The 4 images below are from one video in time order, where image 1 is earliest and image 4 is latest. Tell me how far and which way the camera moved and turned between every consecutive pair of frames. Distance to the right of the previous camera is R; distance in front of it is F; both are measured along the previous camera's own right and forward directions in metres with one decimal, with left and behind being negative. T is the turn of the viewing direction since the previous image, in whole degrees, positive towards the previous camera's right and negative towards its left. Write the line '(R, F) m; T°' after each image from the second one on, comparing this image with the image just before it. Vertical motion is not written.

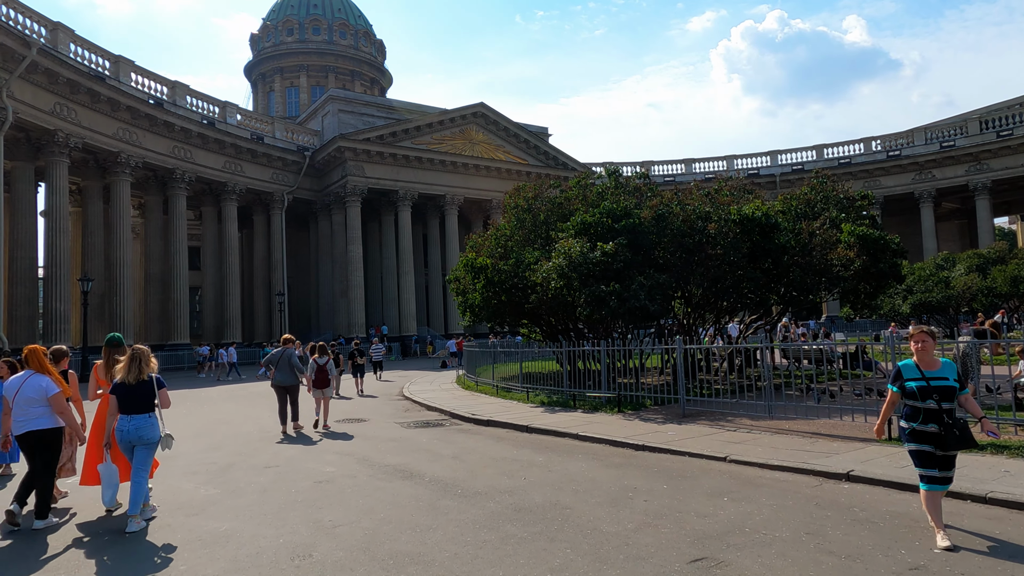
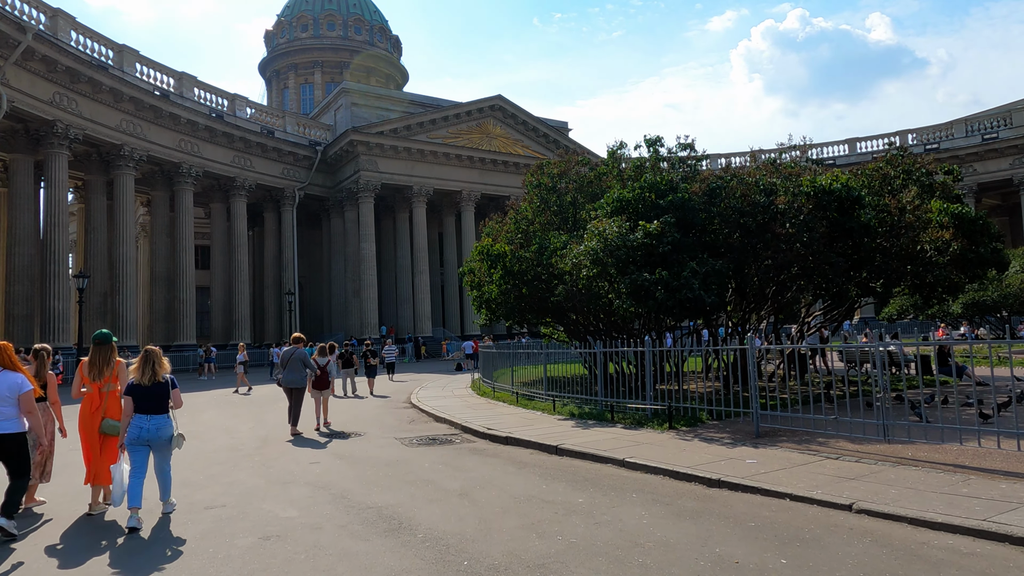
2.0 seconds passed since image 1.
(-0.1, +2.7) m; -2°
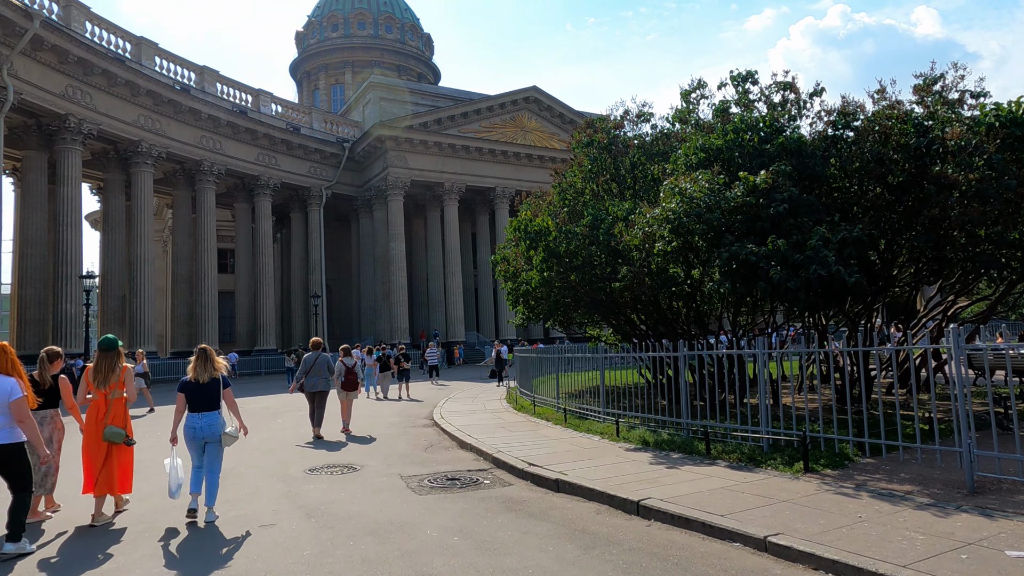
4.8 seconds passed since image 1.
(-0.2, +3.7) m; -3°
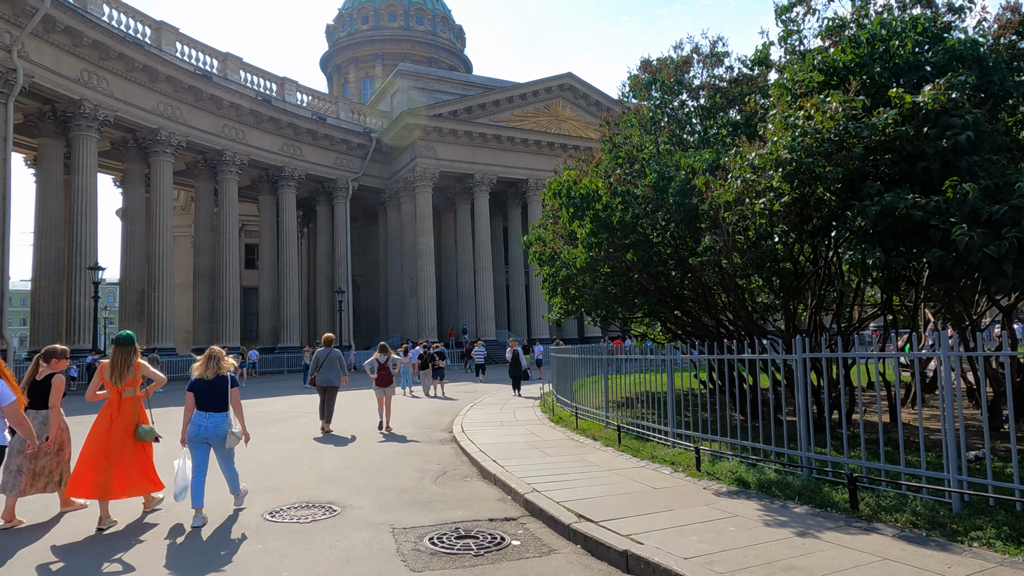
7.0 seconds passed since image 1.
(-0.1, +2.9) m; -3°
